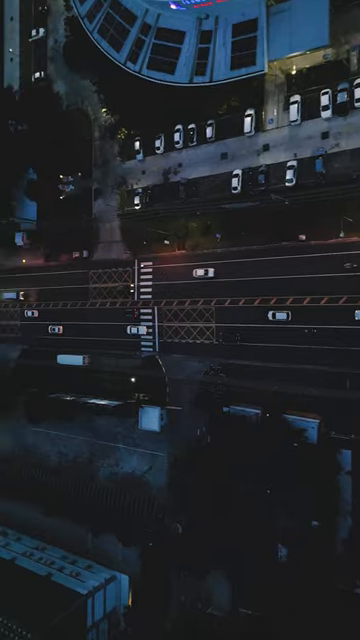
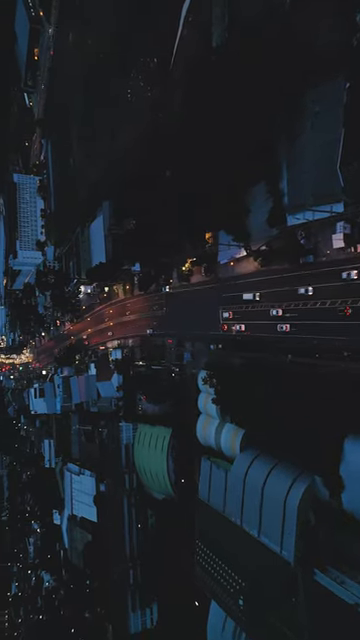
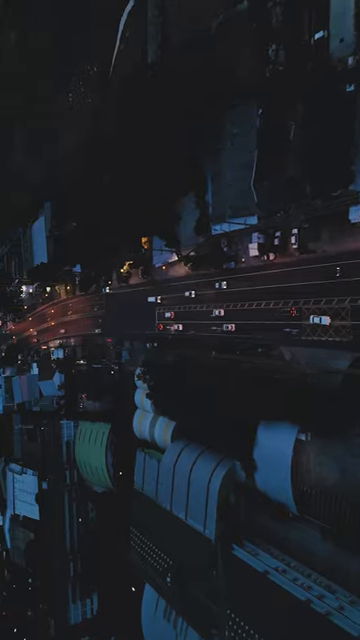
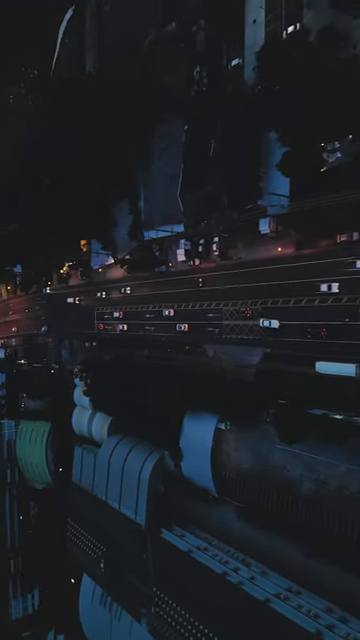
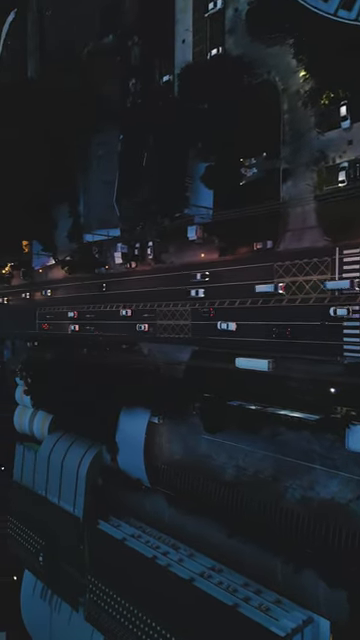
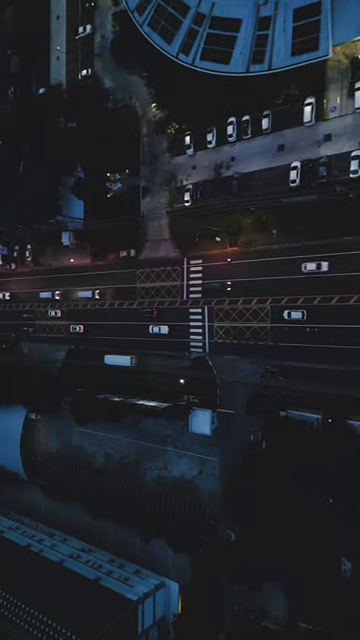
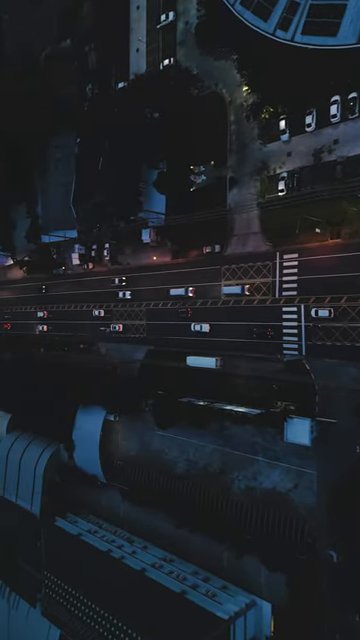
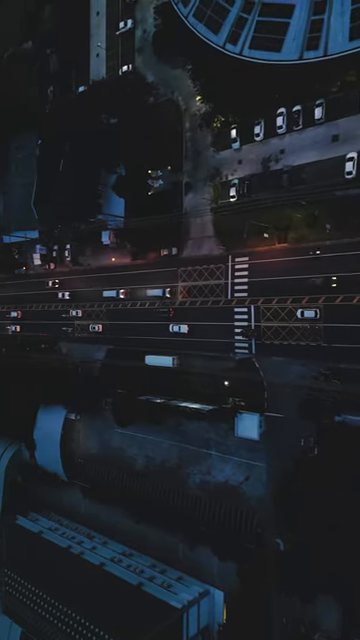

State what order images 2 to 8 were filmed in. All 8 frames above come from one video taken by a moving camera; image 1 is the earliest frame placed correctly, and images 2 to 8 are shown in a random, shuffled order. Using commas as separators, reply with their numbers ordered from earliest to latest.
6, 8, 7, 5, 4, 3, 2
